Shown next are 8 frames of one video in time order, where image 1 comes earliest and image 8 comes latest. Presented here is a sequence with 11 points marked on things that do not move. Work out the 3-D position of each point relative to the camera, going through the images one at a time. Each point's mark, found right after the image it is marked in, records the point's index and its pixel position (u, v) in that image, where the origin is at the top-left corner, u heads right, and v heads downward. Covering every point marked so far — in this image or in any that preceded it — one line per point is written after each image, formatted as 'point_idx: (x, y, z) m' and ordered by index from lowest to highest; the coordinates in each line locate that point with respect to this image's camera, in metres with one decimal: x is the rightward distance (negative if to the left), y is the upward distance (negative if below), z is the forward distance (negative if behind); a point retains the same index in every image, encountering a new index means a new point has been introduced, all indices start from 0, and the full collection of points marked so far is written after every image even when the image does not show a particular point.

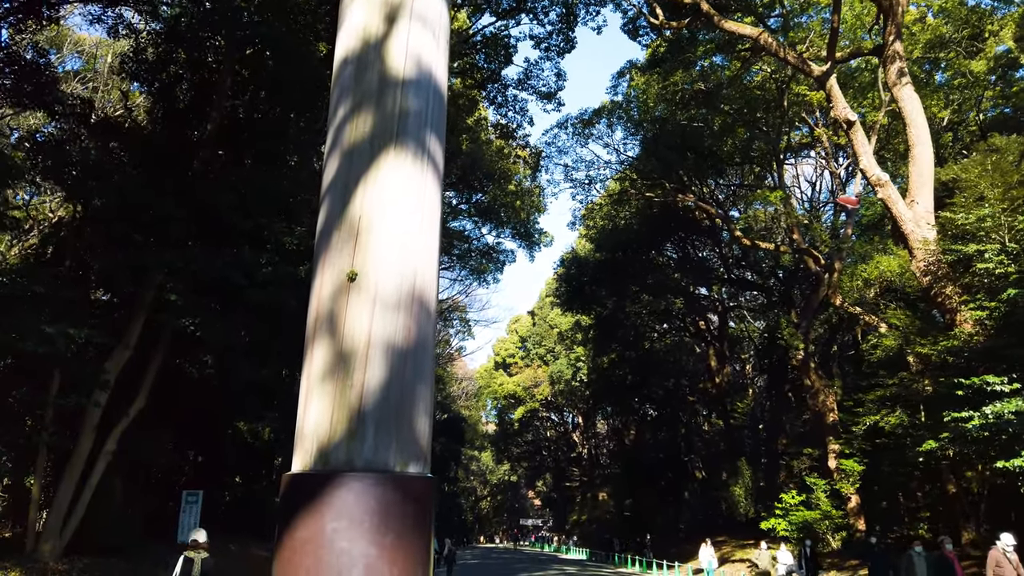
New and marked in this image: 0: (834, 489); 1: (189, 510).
0: (+7.8, -4.8, +18.0) m
1: (-6.2, -4.2, +14.3) m
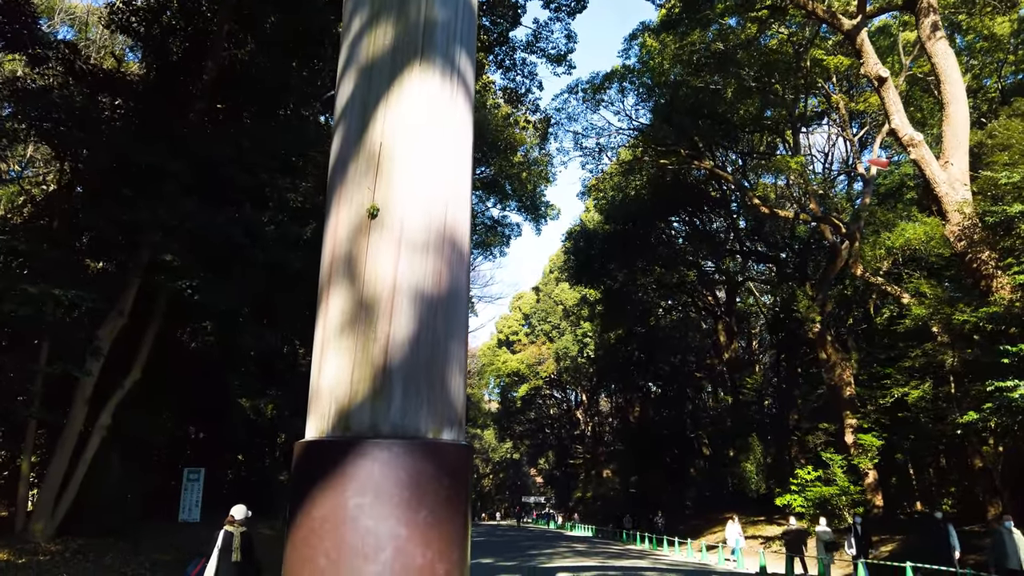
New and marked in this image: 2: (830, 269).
0: (+8.0, -4.1, +17.6) m
1: (-5.9, -3.7, +13.9) m
2: (+7.9, +0.5, +18.8) m
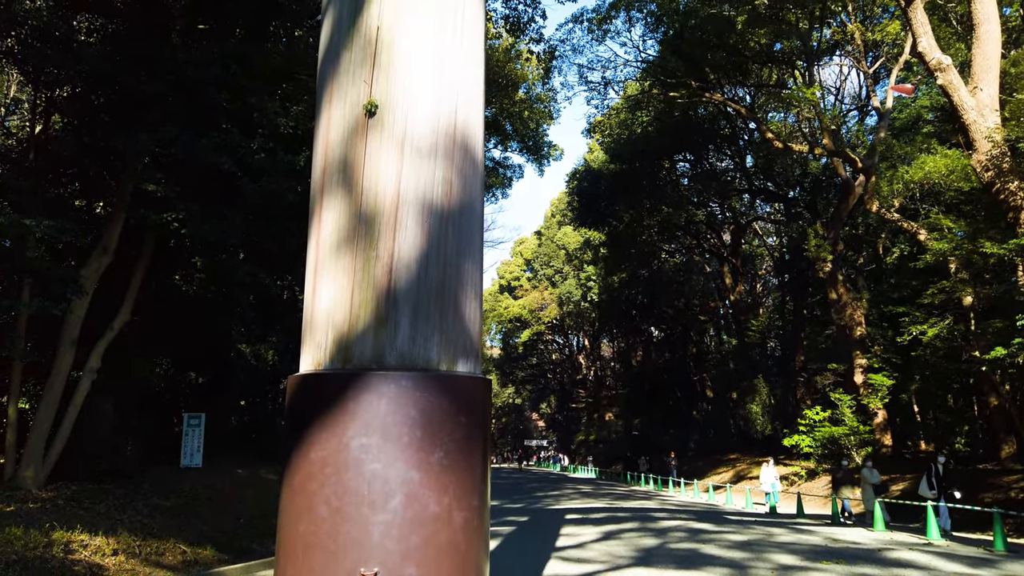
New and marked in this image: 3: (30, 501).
0: (+8.1, -2.7, +17.4) m
1: (-5.8, -2.6, +13.7) m
2: (+8.0, +2.0, +18.2) m
3: (-6.1, -2.7, +9.6) m
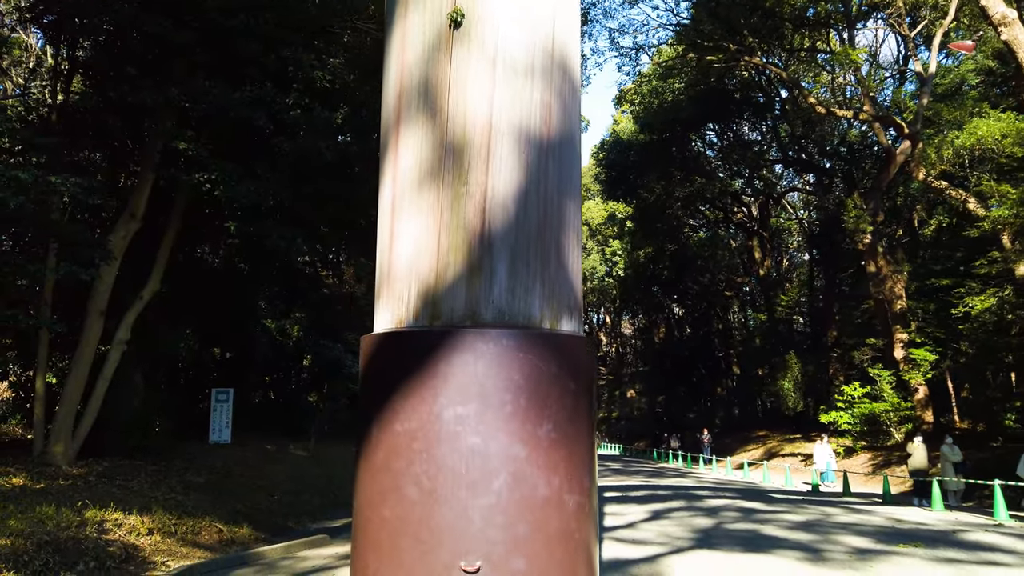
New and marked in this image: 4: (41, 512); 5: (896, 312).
0: (+8.8, -2.1, +16.9) m
1: (-5.2, -2.2, +13.5) m
2: (+8.7, +2.6, +17.6) m
3: (-5.6, -2.4, +9.3) m
4: (-4.6, -2.2, +7.3) m
5: (+8.9, -0.5, +17.4) m
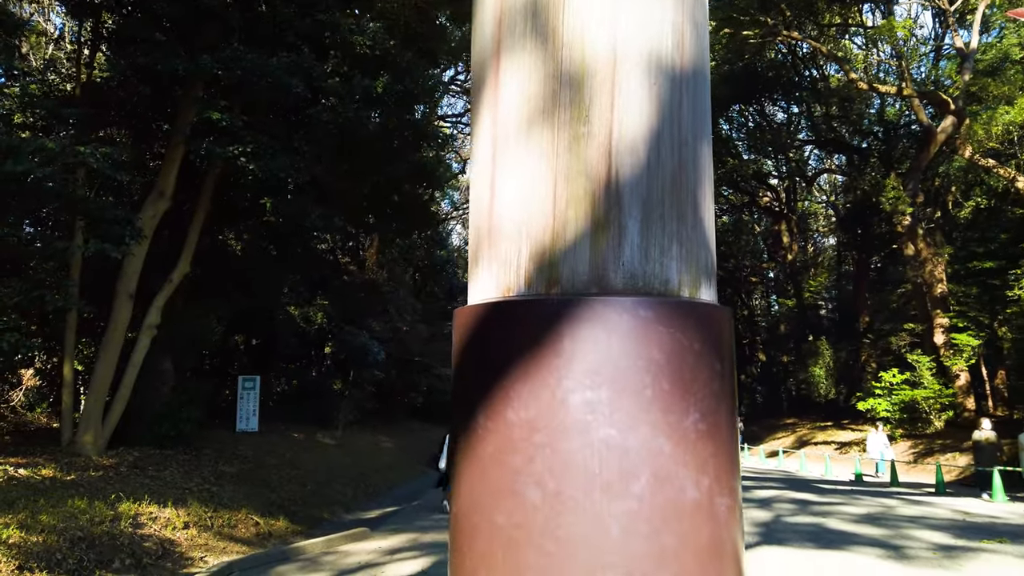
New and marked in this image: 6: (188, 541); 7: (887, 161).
0: (+9.4, -1.7, +16.4) m
1: (-4.7, -1.9, +13.3) m
2: (+9.3, +3.0, +17.0) m
3: (-5.1, -2.2, +9.1) m
4: (-4.2, -2.1, +7.1) m
5: (+9.6, -0.2, +16.9) m
6: (-3.2, -2.5, +7.5) m
7: (+9.9, +3.4, +19.9) m
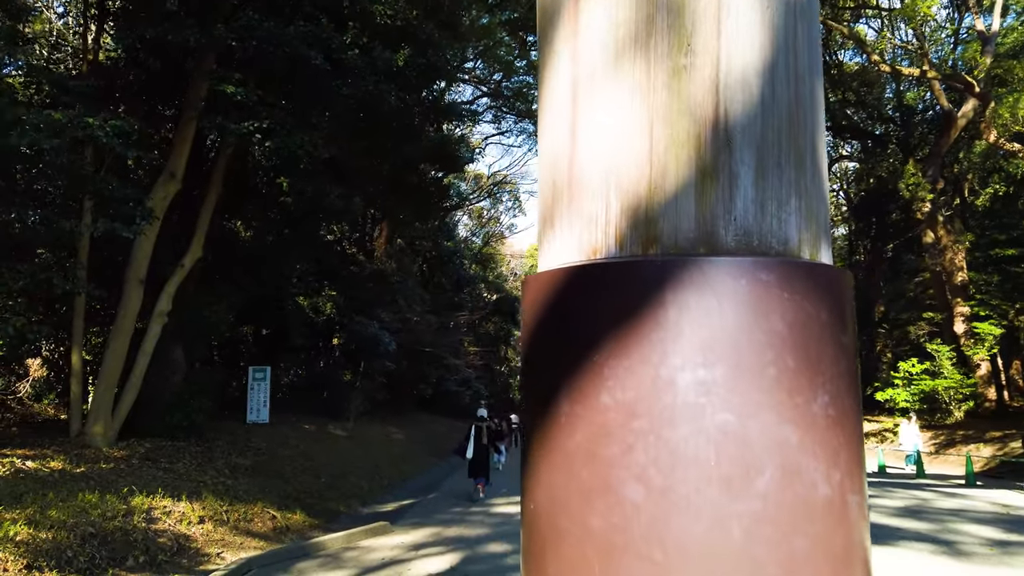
0: (+9.6, -1.5, +16.1) m
1: (-4.4, -1.7, +13.0) m
2: (+9.6, +3.3, +16.6) m
3: (-4.9, -2.0, +8.9) m
4: (-4.0, -1.9, +6.9) m
5: (+9.8, +0.1, +16.5) m
6: (-3.0, -2.4, +7.3) m
7: (+10.2, +3.7, +19.5) m
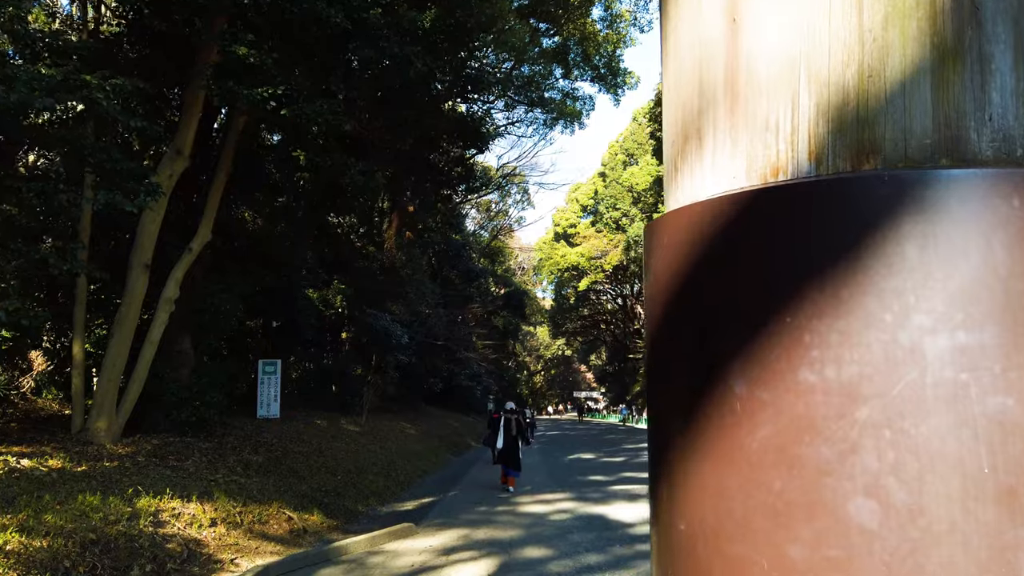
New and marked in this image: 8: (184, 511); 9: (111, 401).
0: (+10.0, -1.2, +15.6) m
1: (-4.1, -1.6, +12.6) m
2: (+9.9, +3.5, +16.1) m
3: (-4.6, -1.9, +8.5) m
4: (-3.7, -1.8, +6.5) m
5: (+10.1, +0.3, +16.0) m
6: (-2.7, -2.3, +6.9) m
7: (+10.5, +3.9, +19.0) m
8: (-3.1, -2.1, +7.1) m
9: (-5.3, -1.5, +9.9) m
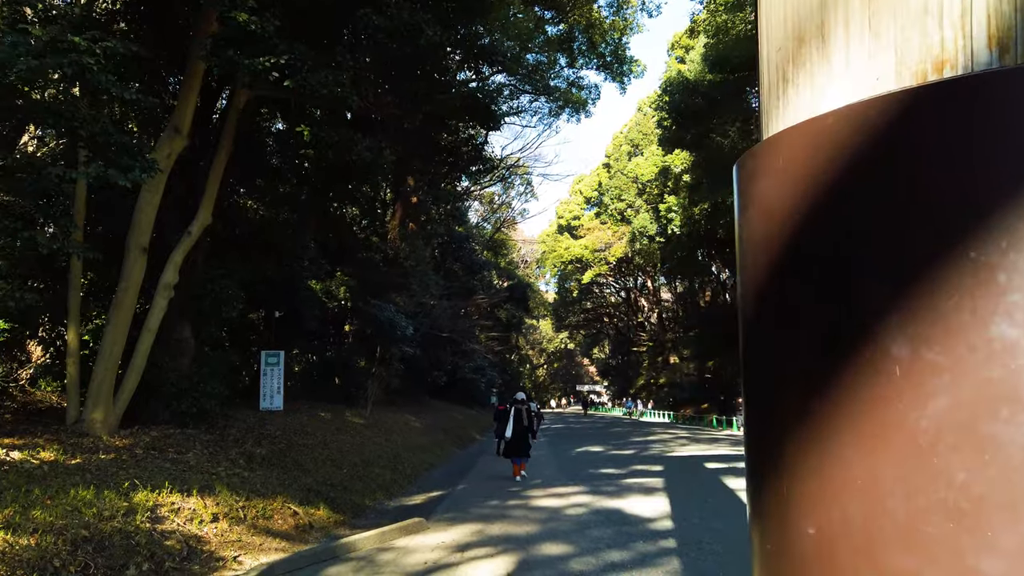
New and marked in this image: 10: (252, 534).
0: (+10.1, -1.0, +15.3) m
1: (-4.0, -1.4, +12.4) m
2: (+10.0, +3.7, +15.8) m
3: (-4.5, -1.8, +8.3) m
4: (-3.6, -1.7, +6.2) m
5: (+10.3, +0.5, +15.8) m
6: (-2.6, -2.2, +6.6) m
7: (+10.7, +4.1, +18.7) m
8: (-3.0, -2.0, +6.9) m
9: (-5.2, -1.3, +9.6) m
10: (-2.5, -2.3, +7.0) m
